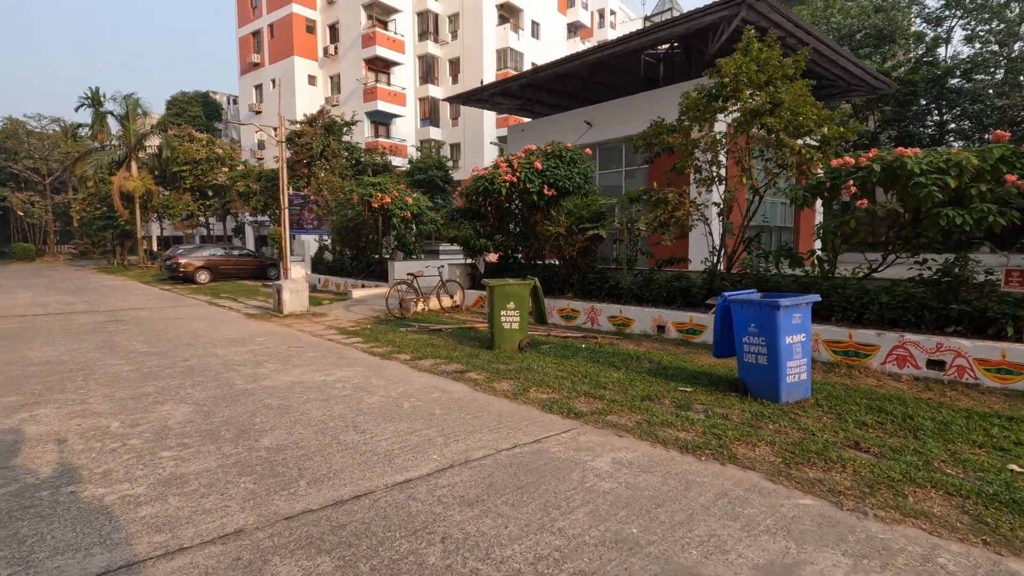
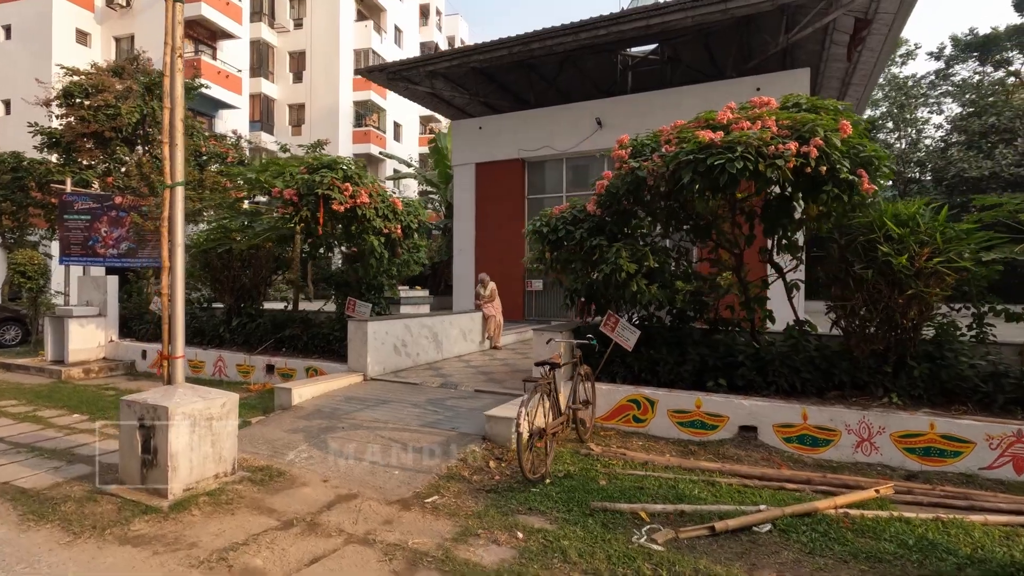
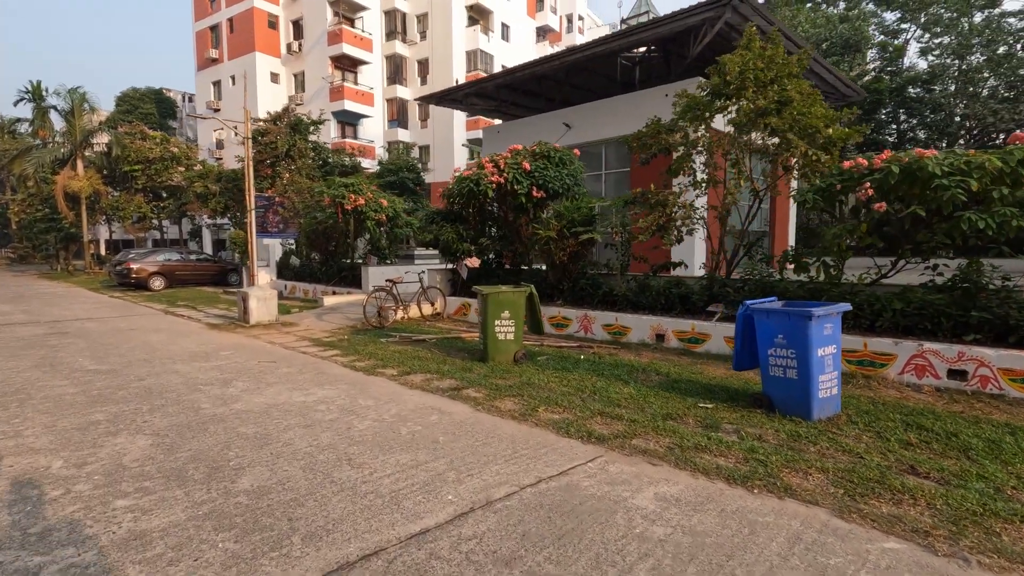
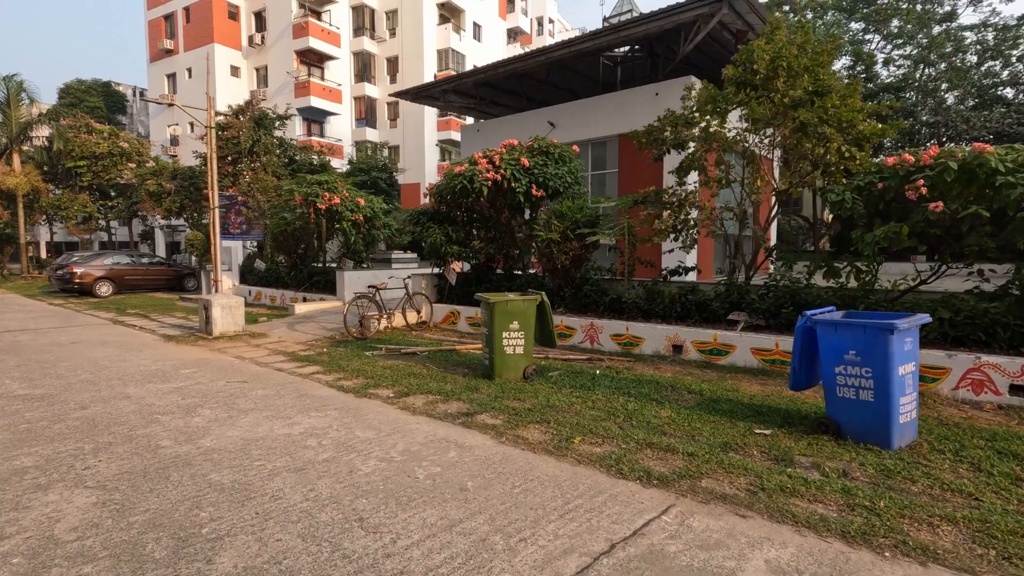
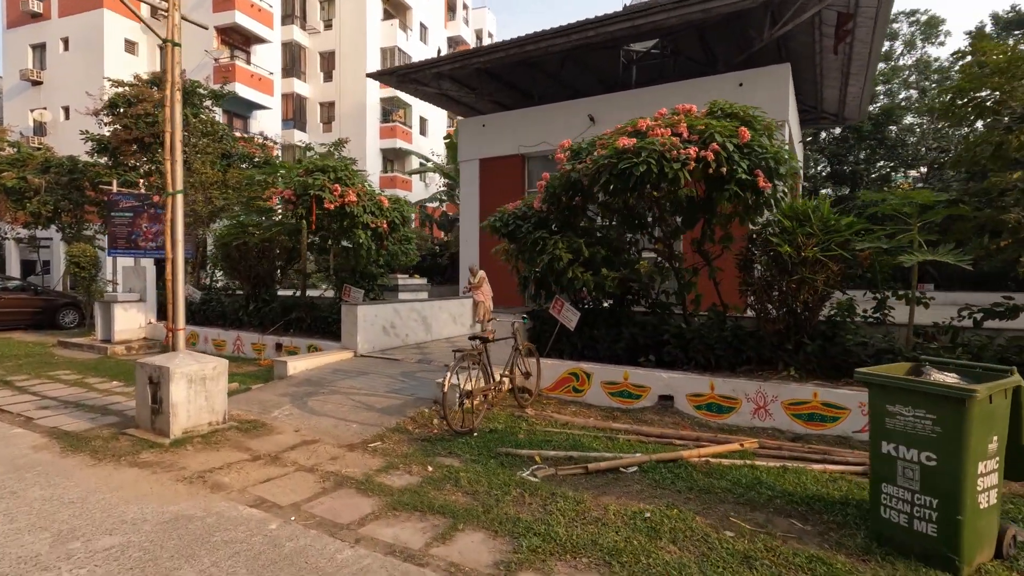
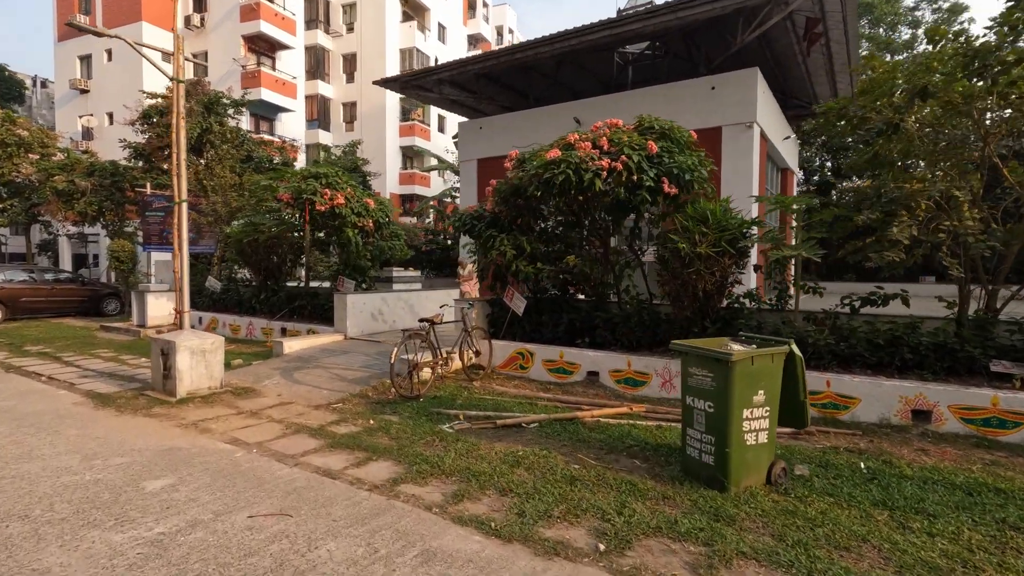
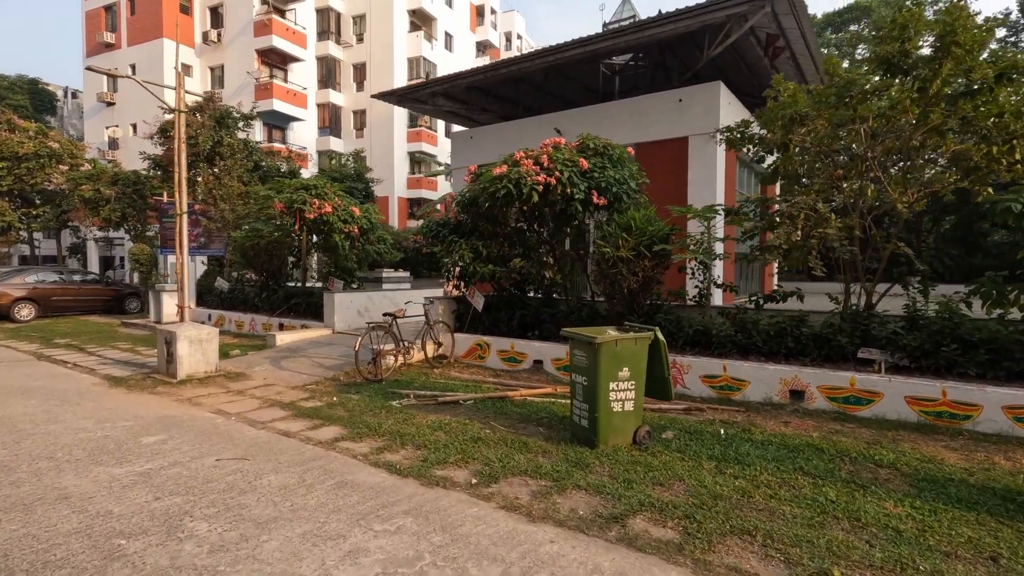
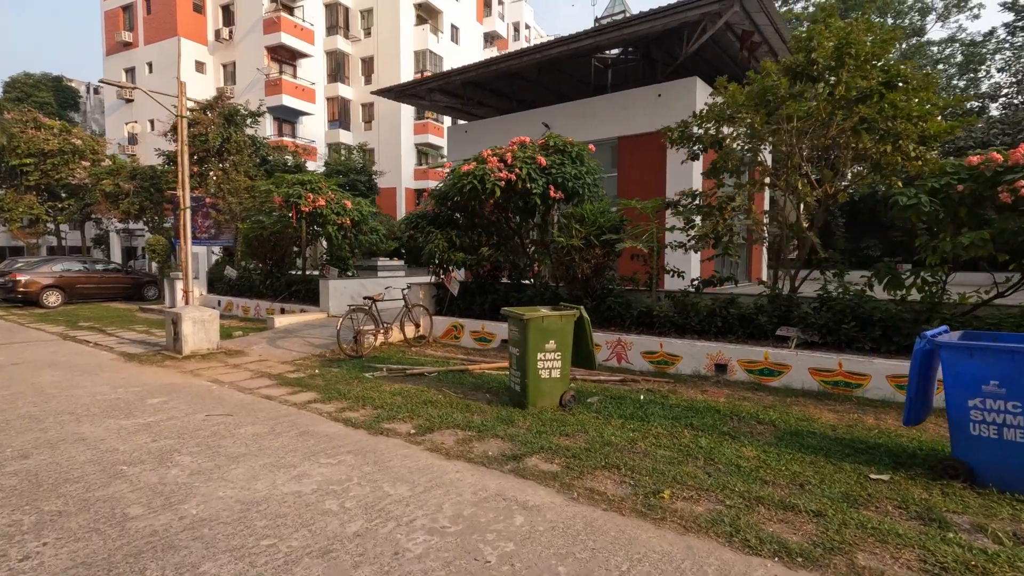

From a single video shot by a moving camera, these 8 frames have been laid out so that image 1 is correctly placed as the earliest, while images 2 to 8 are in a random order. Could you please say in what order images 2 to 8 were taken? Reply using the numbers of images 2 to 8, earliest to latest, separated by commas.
3, 4, 8, 7, 6, 5, 2
